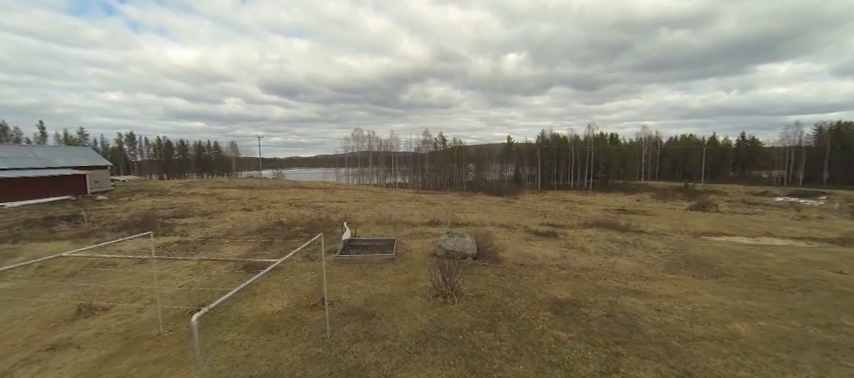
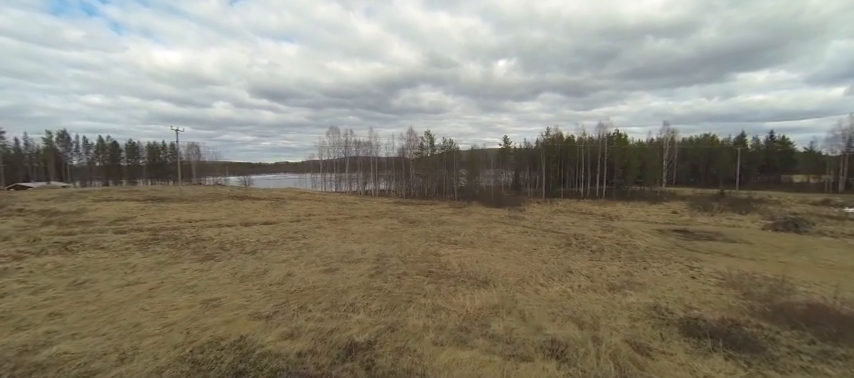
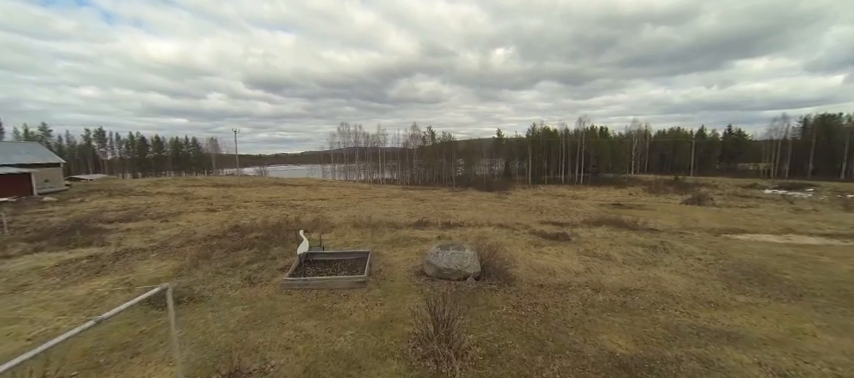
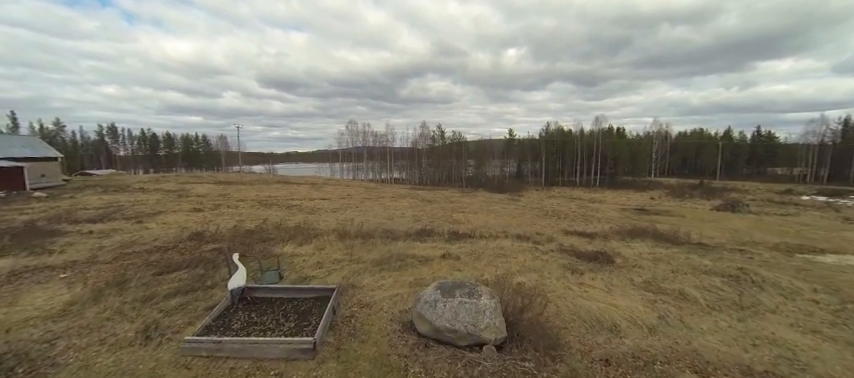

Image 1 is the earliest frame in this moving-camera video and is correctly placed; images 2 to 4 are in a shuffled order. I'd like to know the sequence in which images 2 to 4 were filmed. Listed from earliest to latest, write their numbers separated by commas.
3, 4, 2
